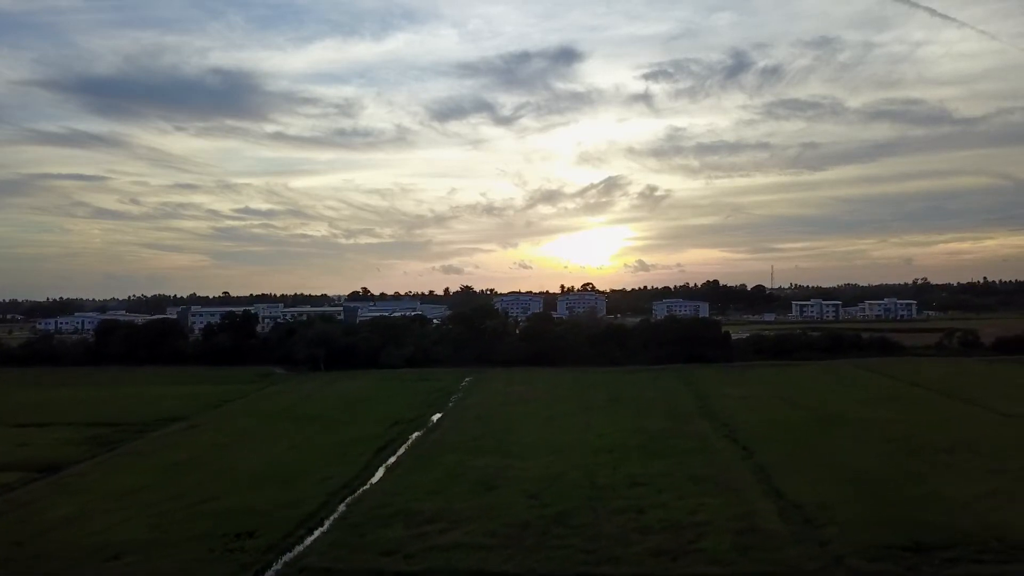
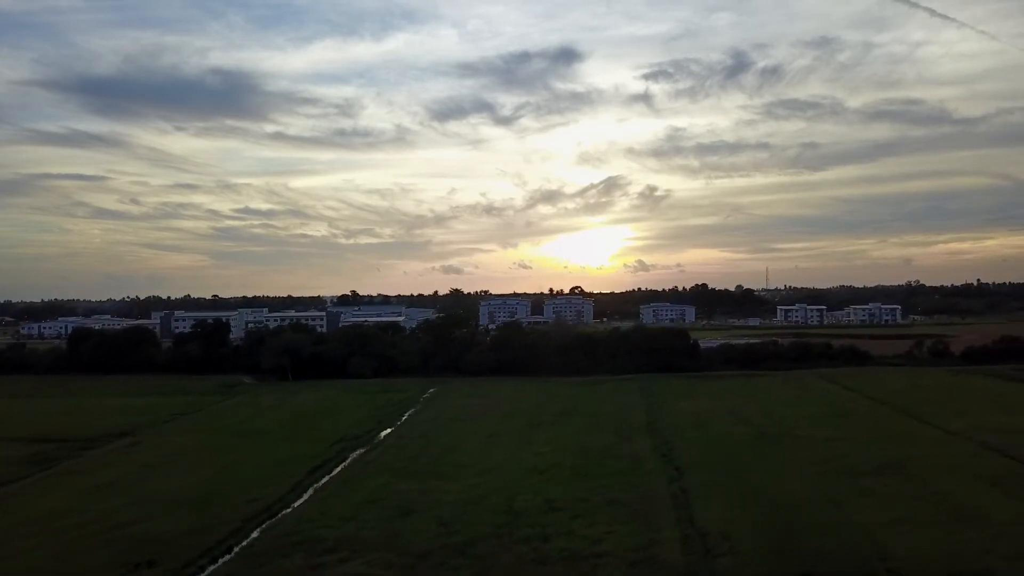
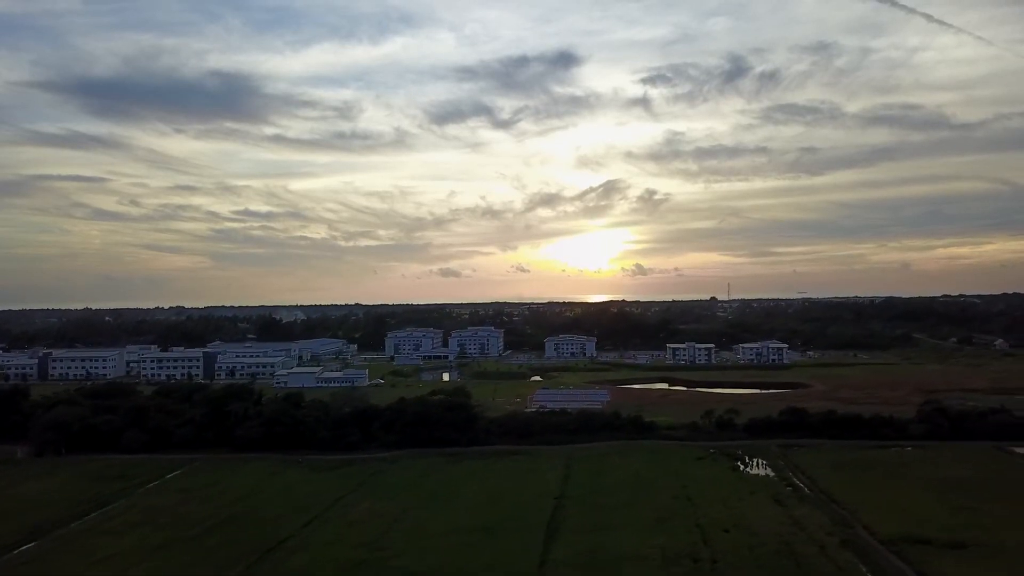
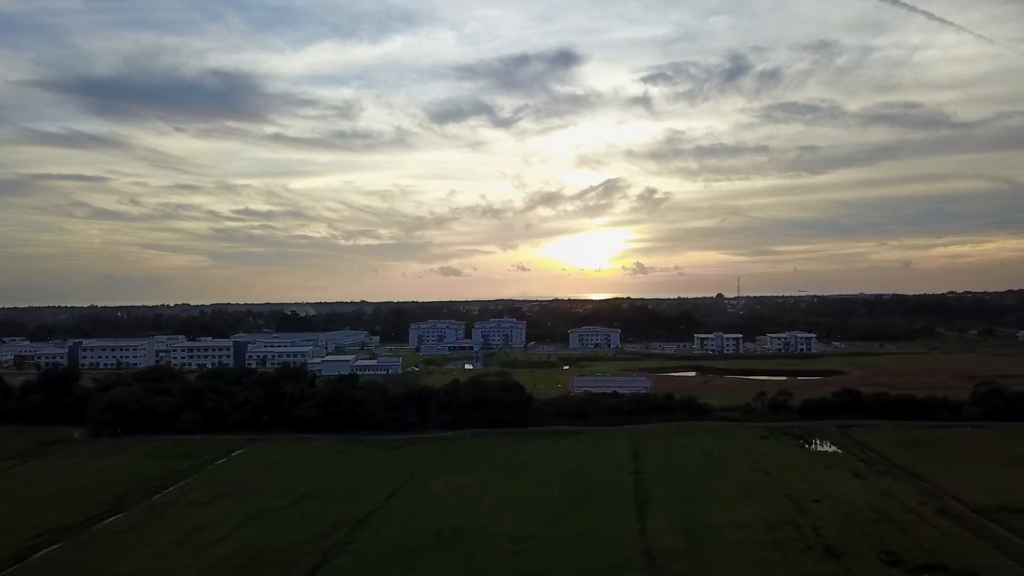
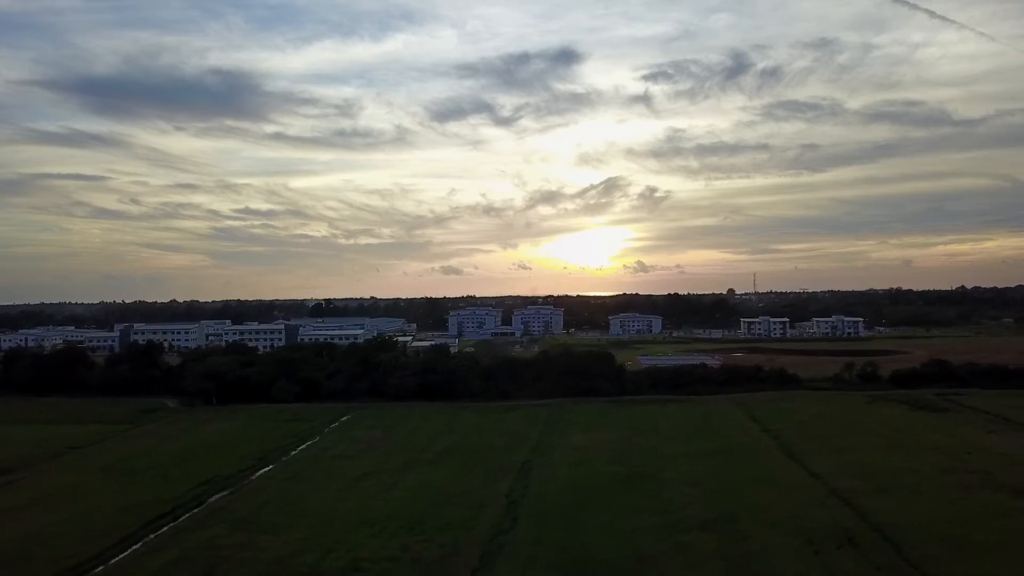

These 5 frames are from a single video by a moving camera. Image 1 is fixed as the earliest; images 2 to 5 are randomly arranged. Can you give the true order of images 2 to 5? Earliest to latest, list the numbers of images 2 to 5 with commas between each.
2, 5, 4, 3
